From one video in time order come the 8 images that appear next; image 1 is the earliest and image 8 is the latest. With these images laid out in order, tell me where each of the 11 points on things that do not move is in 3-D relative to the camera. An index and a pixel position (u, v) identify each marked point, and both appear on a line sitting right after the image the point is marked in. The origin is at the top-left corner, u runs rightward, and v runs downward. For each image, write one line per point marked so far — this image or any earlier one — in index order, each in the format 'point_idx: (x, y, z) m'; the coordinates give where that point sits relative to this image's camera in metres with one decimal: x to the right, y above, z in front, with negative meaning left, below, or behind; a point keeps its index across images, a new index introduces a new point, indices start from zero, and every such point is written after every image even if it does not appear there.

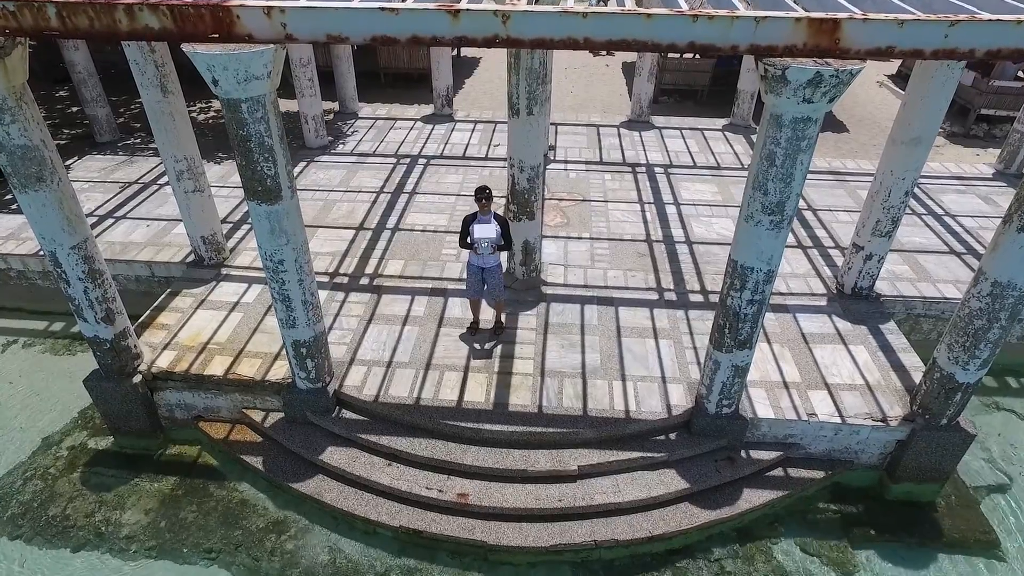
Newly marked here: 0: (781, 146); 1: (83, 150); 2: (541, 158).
0: (+1.3, +0.7, +3.6) m
1: (-5.5, +1.8, +9.5) m
2: (+0.2, +1.0, +5.7) m
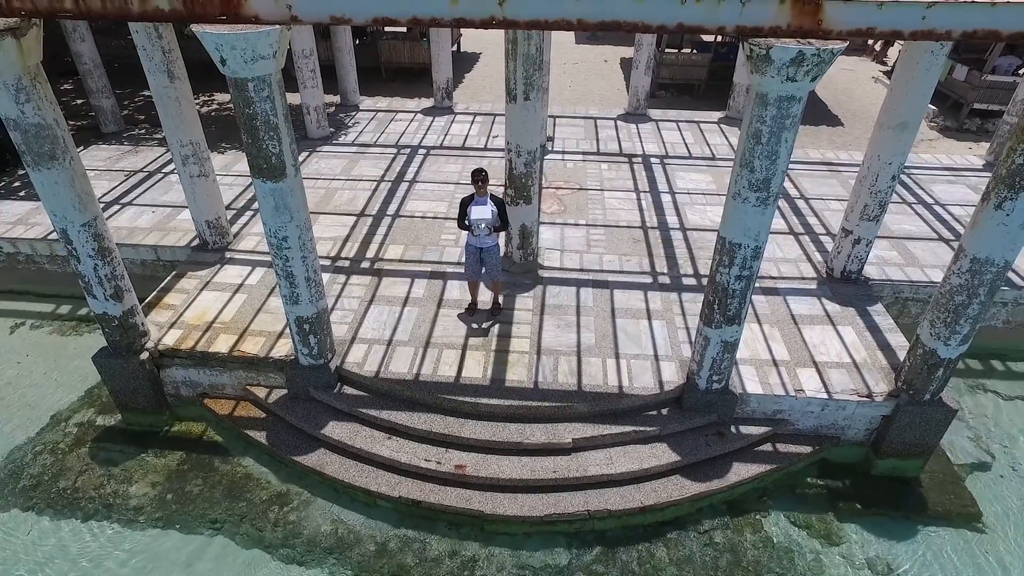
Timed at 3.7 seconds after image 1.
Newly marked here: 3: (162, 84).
0: (+1.3, +0.8, +3.8) m
1: (-5.5, +1.9, +9.6) m
2: (+0.2, +1.1, +5.9) m
3: (-2.7, +1.6, +5.8) m
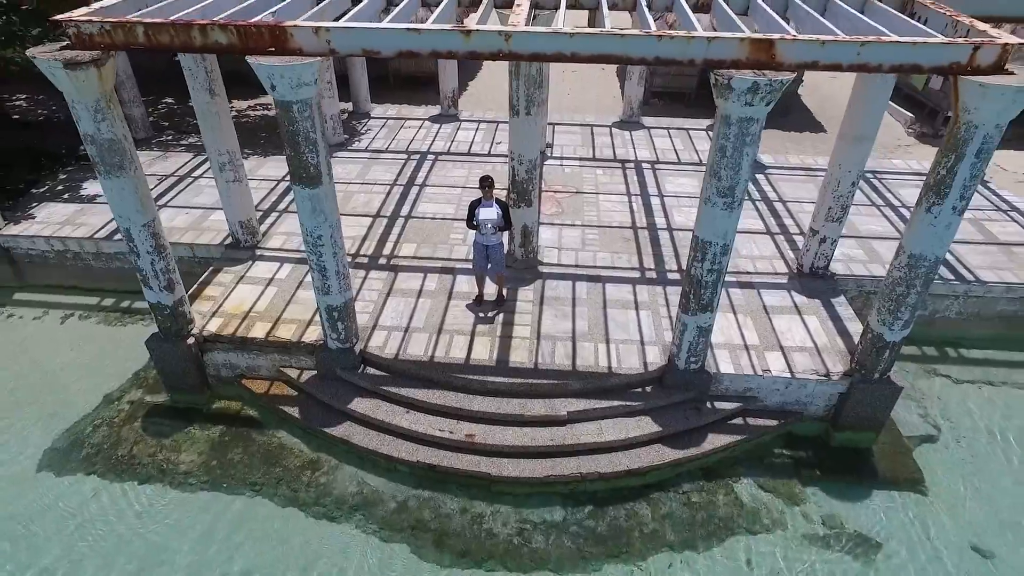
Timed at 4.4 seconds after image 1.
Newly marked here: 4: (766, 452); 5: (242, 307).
0: (+1.3, +0.9, +4.5) m
1: (-5.5, +2.0, +10.3) m
2: (+0.2, +1.2, +6.6) m
3: (-2.7, +1.7, +6.5) m
4: (+2.0, -1.3, +5.8) m
5: (-2.4, -0.2, +6.6) m
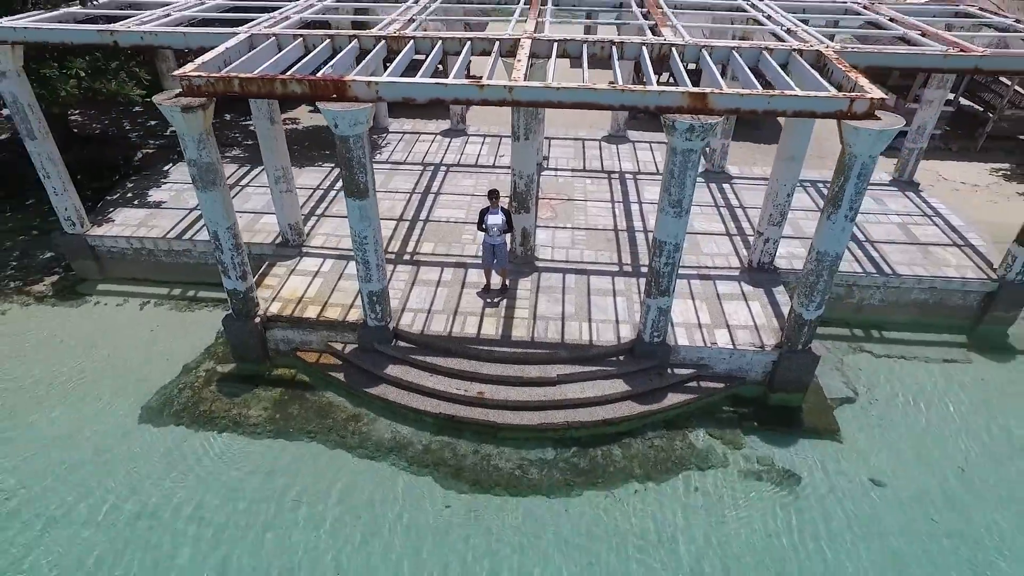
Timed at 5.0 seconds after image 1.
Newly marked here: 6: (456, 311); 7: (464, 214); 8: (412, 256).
0: (+1.3, +1.0, +6.0) m
1: (-5.5, +2.1, +11.9) m
2: (+0.2, +1.3, +8.1) m
3: (-2.6, +1.8, +8.0) m
4: (+2.0, -1.2, +7.4) m
5: (-2.4, -0.1, +8.1) m
6: (-0.6, -0.2, +7.9) m
7: (-0.7, +1.0, +10.0) m
8: (-1.2, +0.4, +8.9) m
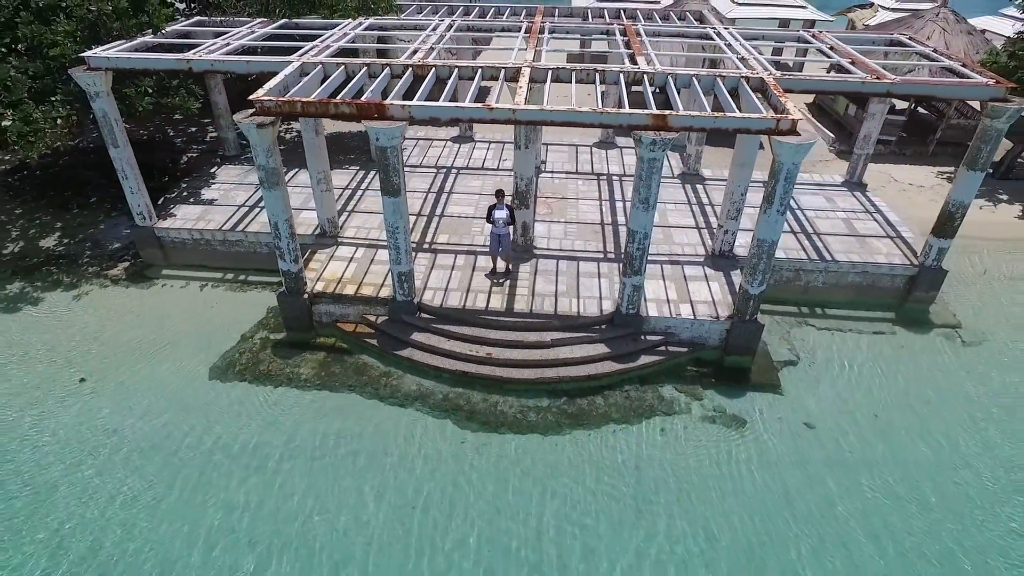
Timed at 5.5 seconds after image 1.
0: (+1.4, +1.2, +7.7) m
1: (-5.4, +2.3, +13.5) m
2: (+0.3, +1.5, +9.8) m
3: (-2.6, +2.0, +9.7) m
4: (+2.0, -1.0, +9.0) m
5: (-2.3, +0.2, +9.8) m
6: (-0.6, 0.0, +9.6) m
7: (-0.6, +1.2, +11.7) m
8: (-1.2, +0.6, +10.6) m
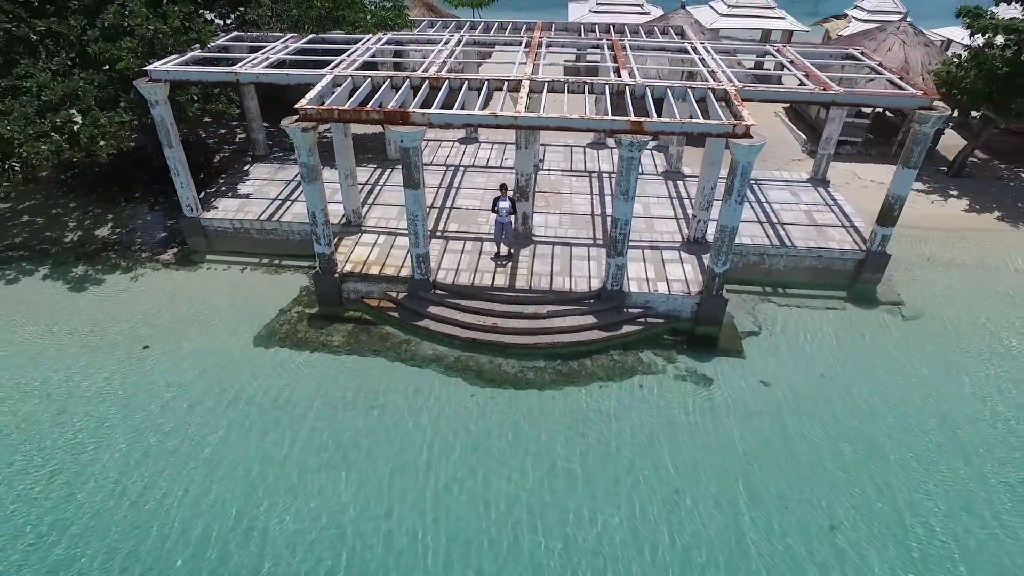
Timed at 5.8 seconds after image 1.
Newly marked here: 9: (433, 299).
0: (+1.4, +1.5, +9.2) m
1: (-5.4, +2.6, +15.1) m
2: (+0.3, +1.8, +11.3) m
3: (-2.6, +2.3, +11.2) m
4: (+2.1, -0.7, +10.6) m
5: (-2.3, +0.5, +11.3) m
6: (-0.5, +0.3, +11.1) m
7: (-0.6, +1.5, +13.2) m
8: (-1.2, +0.9, +12.1) m
9: (-1.1, -0.2, +10.8) m
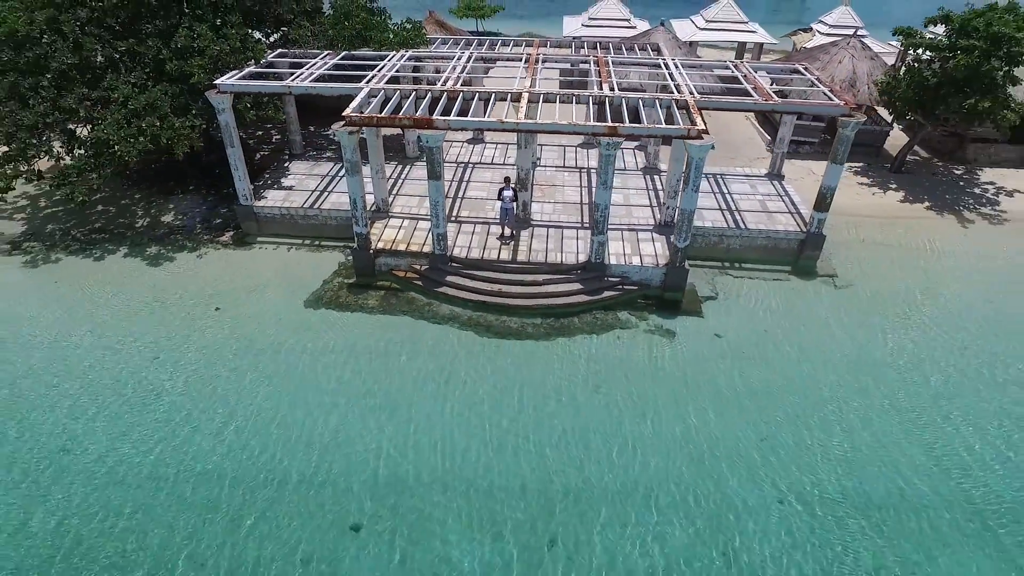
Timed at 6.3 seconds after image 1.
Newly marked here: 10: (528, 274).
0: (+1.4, +2.0, +11.7) m
1: (-5.4, +3.1, +17.5) m
2: (+0.3, +2.3, +13.8) m
3: (-2.6, +2.7, +13.7) m
4: (+2.1, -0.2, +13.0) m
5: (-2.3, +0.9, +13.8) m
6: (-0.5, +0.7, +13.5) m
7: (-0.6, +2.0, +15.7) m
8: (-1.1, +1.4, +14.6) m
9: (-1.1, +0.3, +13.2) m
10: (+0.3, +0.2, +13.0) m
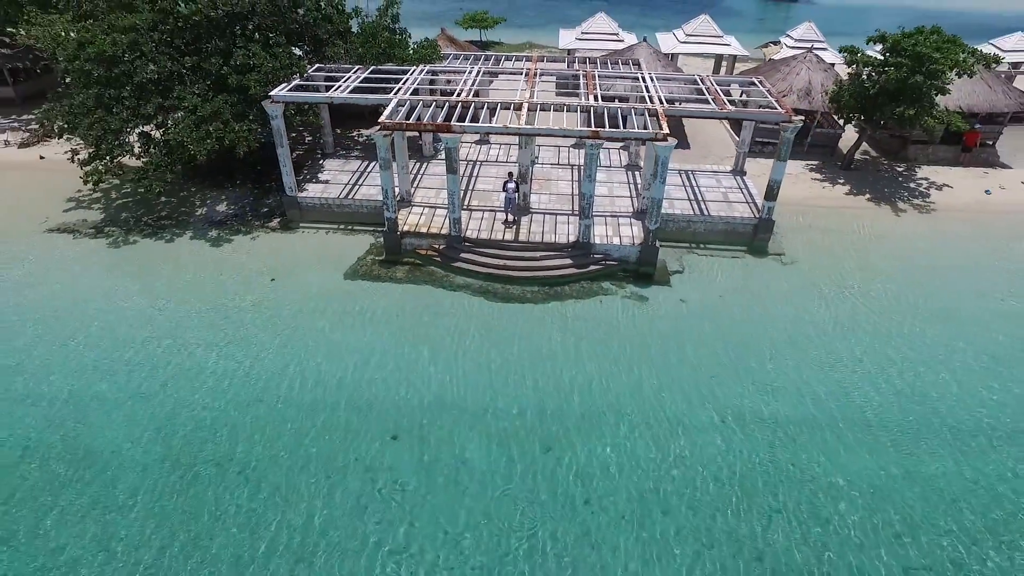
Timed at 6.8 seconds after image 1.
0: (+1.5, +2.5, +14.5) m
1: (-5.3, +3.6, +20.3) m
2: (+0.4, +2.8, +16.6) m
3: (-2.5, +3.3, +16.5) m
4: (+2.2, +0.3, +15.8) m
5: (-2.2, +1.5, +16.6) m
6: (-0.4, +1.3, +16.3) m
7: (-0.5, +2.5, +18.5) m
8: (-1.1, +1.9, +17.4) m
9: (-1.1, +0.8, +16.0) m
10: (+0.3, +0.8, +15.8) m
